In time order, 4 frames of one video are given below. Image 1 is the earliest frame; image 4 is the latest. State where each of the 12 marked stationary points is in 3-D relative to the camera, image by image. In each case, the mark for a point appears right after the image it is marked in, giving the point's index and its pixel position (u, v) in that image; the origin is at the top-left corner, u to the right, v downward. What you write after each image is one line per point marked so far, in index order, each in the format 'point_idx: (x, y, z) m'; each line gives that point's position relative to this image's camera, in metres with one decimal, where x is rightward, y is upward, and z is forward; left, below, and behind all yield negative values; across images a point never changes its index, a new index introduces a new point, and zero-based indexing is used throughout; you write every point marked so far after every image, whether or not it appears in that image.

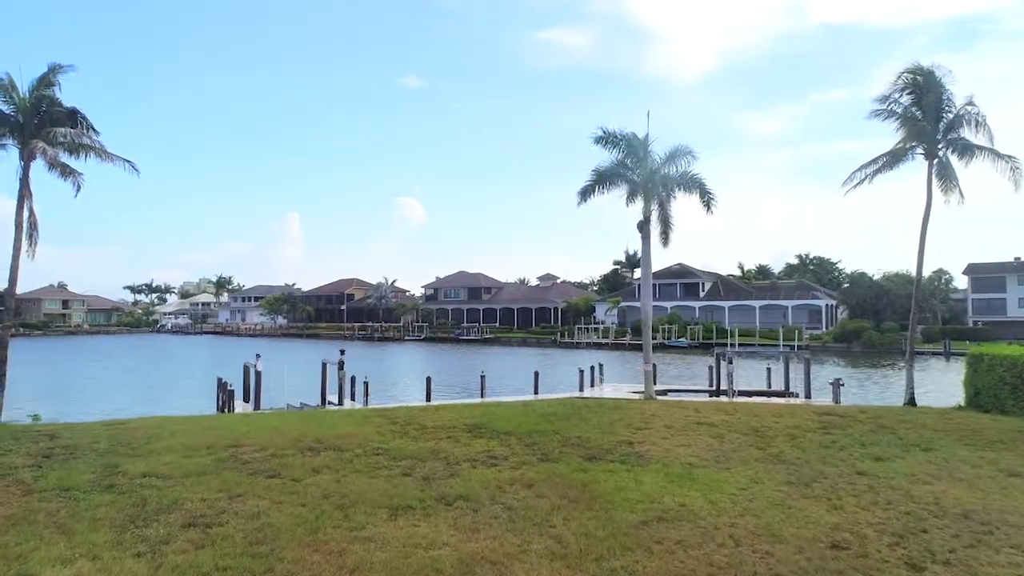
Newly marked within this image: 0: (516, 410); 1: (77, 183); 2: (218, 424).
0: (+0.1, -3.3, +19.2) m
1: (-12.0, +2.9, +19.8) m
2: (-6.8, -3.1, +16.5) m
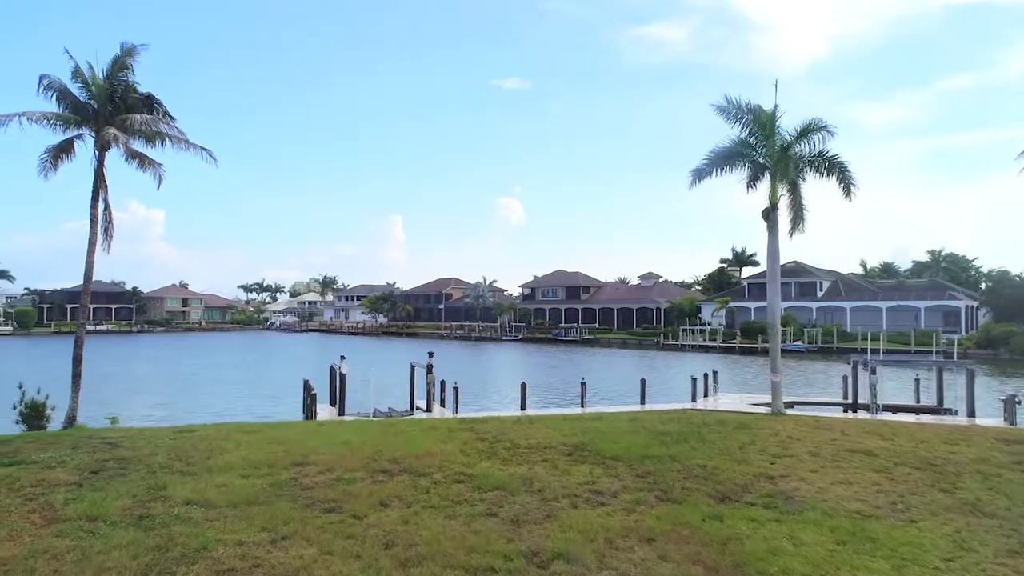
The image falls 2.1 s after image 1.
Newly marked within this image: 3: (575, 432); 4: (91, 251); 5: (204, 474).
0: (+2.6, -3.2, +16.6) m
1: (-9.4, +3.0, +18.9) m
2: (-4.6, -3.1, +14.8) m
3: (+1.4, -3.1, +15.5) m
4: (-10.1, +0.9, +17.2) m
5: (-4.9, -2.9, +11.3) m
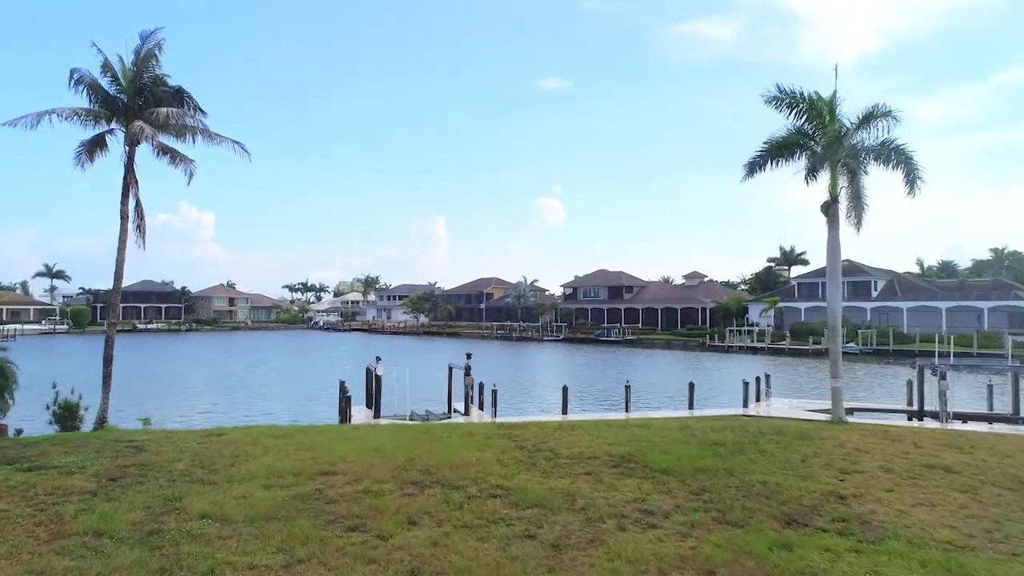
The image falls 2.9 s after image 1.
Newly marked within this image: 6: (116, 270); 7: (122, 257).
0: (+3.5, -3.2, +15.5) m
1: (-8.3, +3.1, +18.4) m
2: (-3.8, -3.0, +14.2) m
3: (+2.2, -3.1, +14.5) m
4: (-9.2, +0.9, +16.8) m
5: (-4.3, -2.9, +10.7) m
6: (-9.3, +0.4, +16.9) m
7: (-9.2, +0.7, +16.8) m
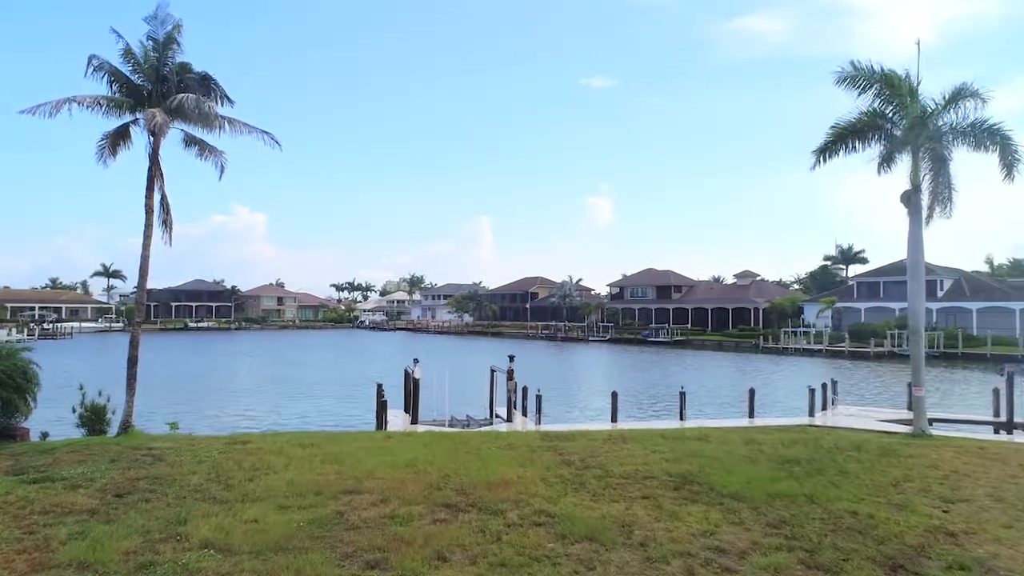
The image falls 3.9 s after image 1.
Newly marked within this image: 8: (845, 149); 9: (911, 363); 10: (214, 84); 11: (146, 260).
0: (+4.3, -3.1, +13.9) m
1: (-7.2, +3.1, +17.6) m
2: (-3.0, -3.0, +13.0) m
3: (+3.1, -3.1, +13.0) m
4: (-8.2, +1.0, +16.0) m
5: (-3.7, -2.9, +9.6) m
6: (-8.3, +0.5, +16.1) m
7: (-8.2, +0.8, +16.0) m
8: (+8.7, +3.6, +18.8) m
9: (+9.9, -1.8, +17.7) m
10: (-6.8, +4.6, +16.4) m
11: (-8.2, +0.6, +16.0) m
